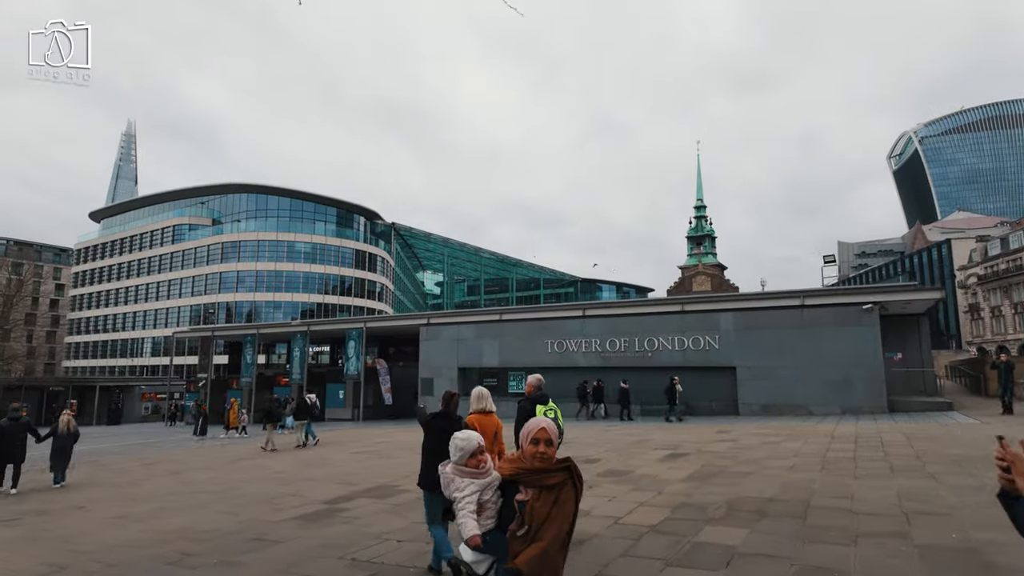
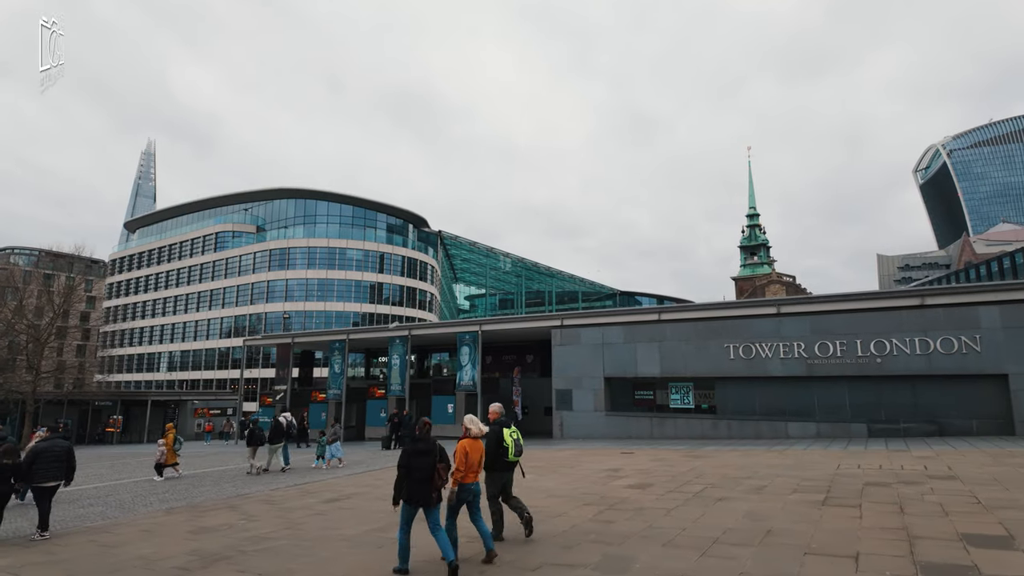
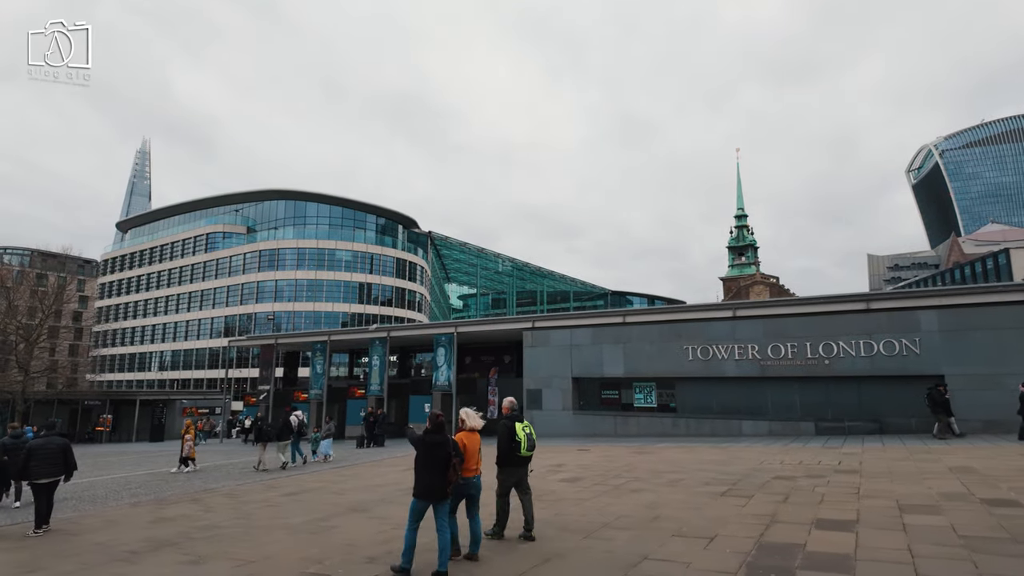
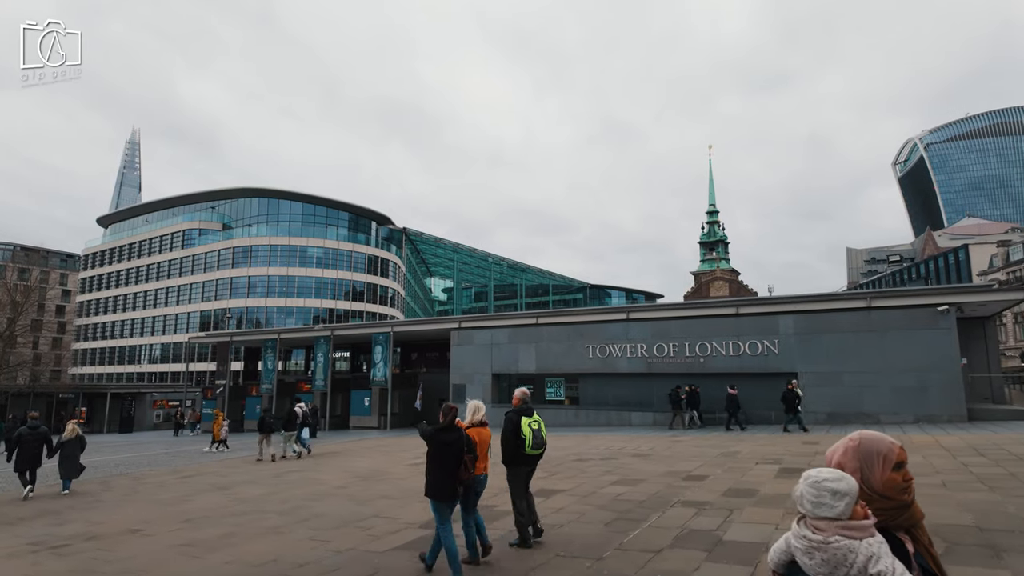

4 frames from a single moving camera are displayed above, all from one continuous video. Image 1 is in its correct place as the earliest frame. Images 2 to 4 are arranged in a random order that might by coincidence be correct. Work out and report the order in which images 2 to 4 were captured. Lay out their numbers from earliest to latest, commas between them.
4, 3, 2
